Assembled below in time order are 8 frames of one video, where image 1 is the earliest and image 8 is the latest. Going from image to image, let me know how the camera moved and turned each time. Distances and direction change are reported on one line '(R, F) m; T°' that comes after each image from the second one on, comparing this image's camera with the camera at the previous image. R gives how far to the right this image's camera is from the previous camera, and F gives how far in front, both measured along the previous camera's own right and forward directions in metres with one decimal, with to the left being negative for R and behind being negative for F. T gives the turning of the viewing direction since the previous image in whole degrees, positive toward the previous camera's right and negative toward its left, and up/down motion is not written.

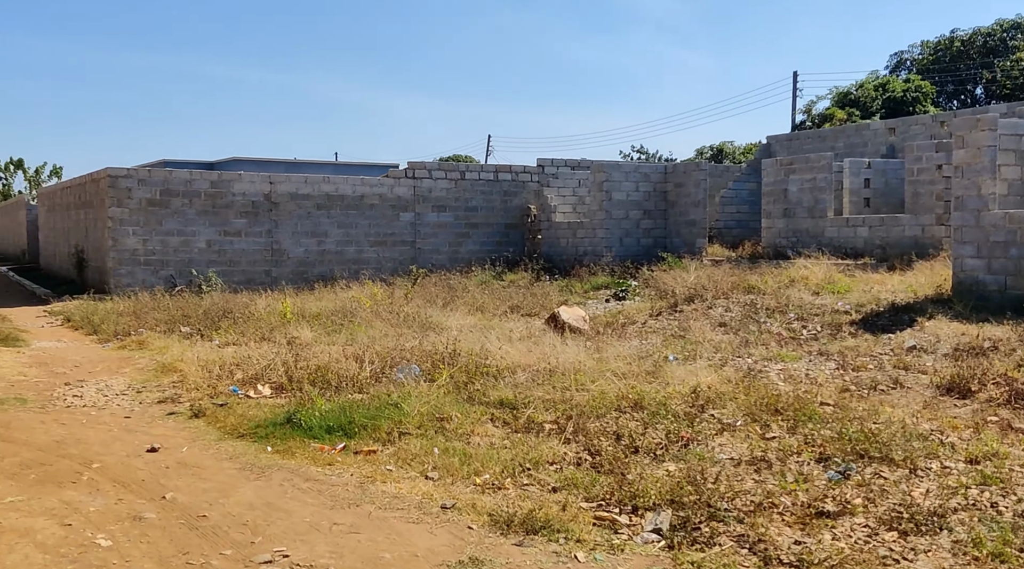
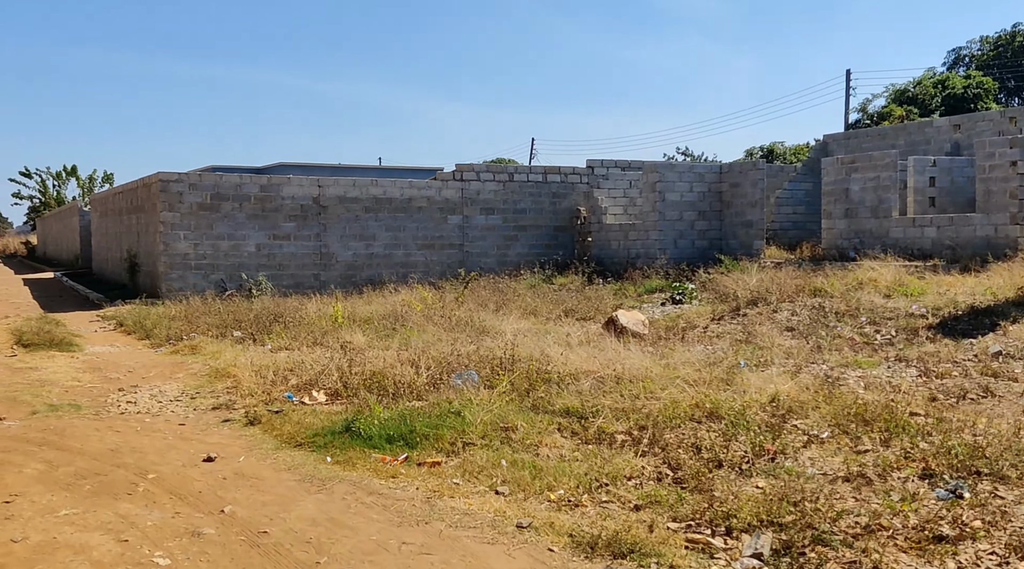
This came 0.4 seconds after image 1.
(-0.1, +0.2) m; -3°
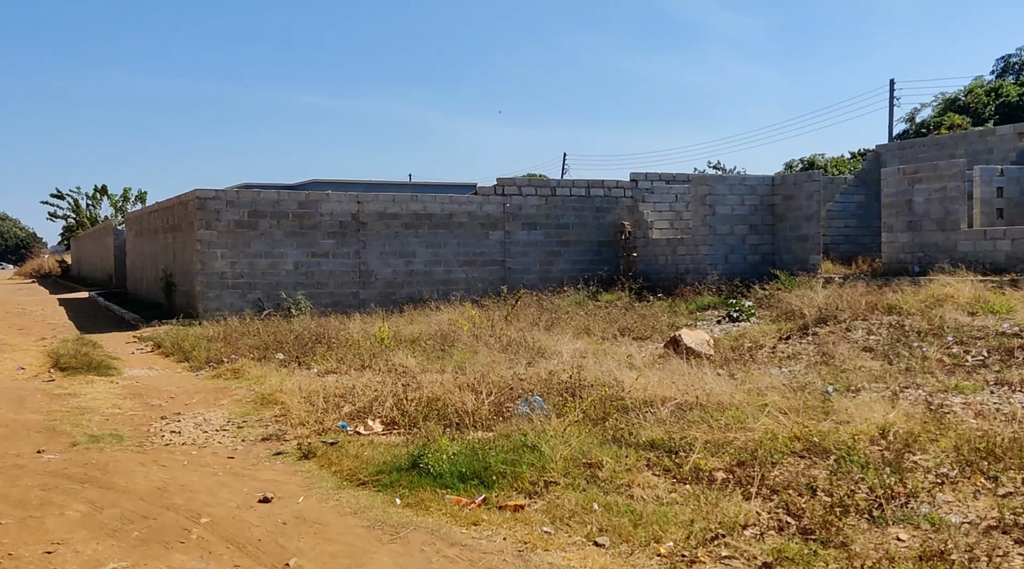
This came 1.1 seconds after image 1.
(-0.3, +0.4) m; -2°
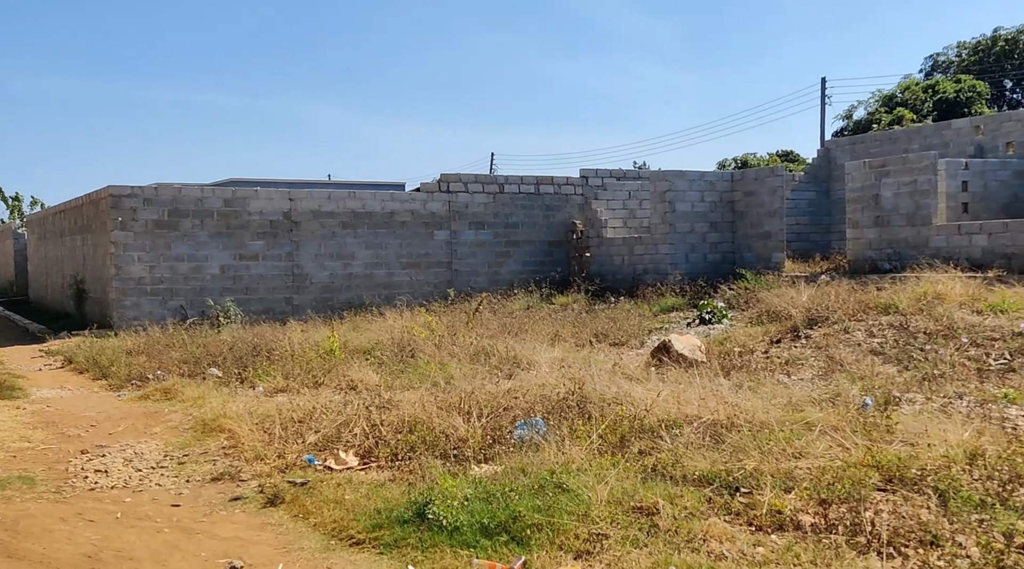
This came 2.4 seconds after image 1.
(-0.4, +0.8) m; +5°
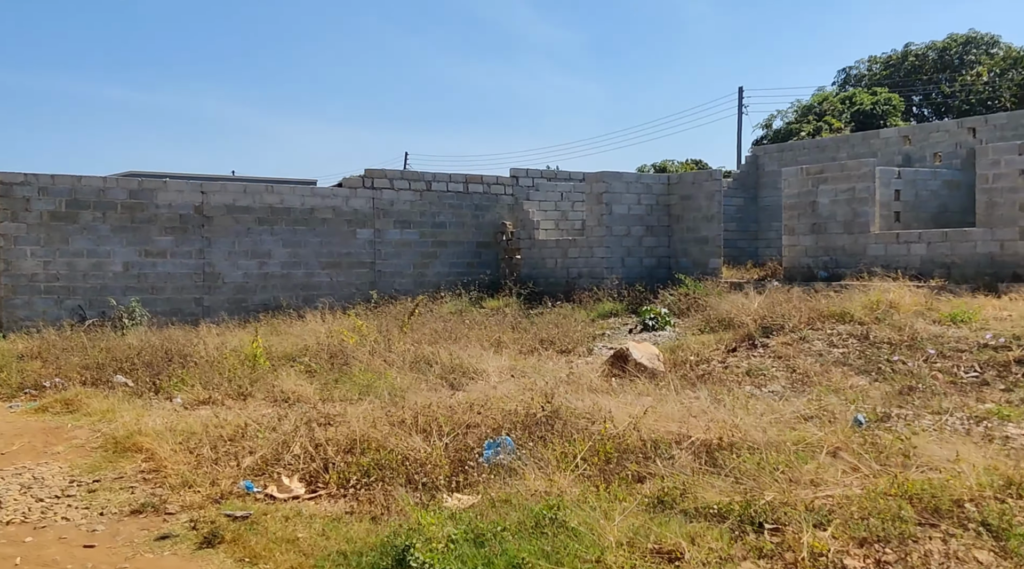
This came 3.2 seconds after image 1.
(-0.3, +0.5) m; +6°
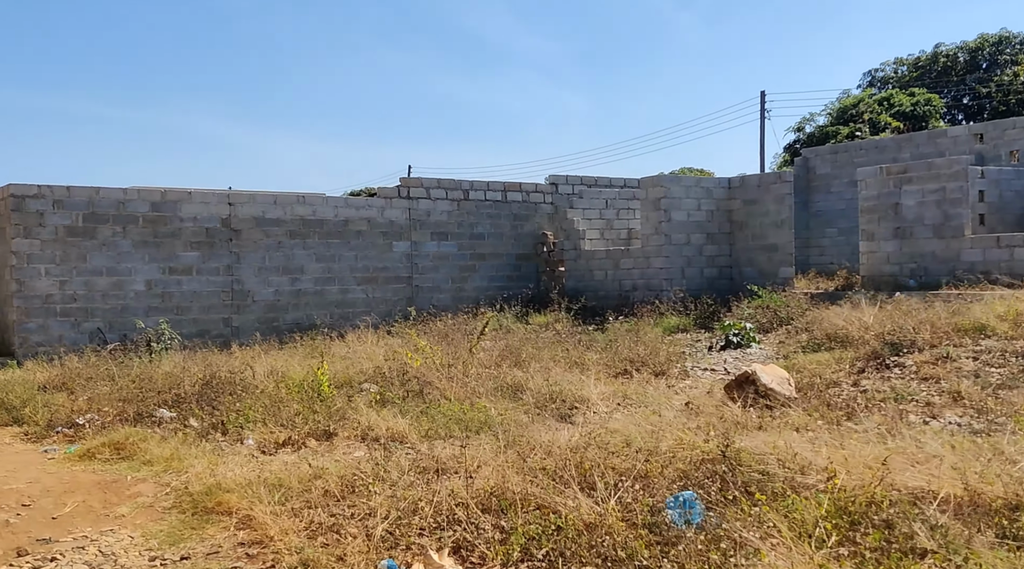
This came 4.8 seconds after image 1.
(-0.8, +0.9) m; +1°
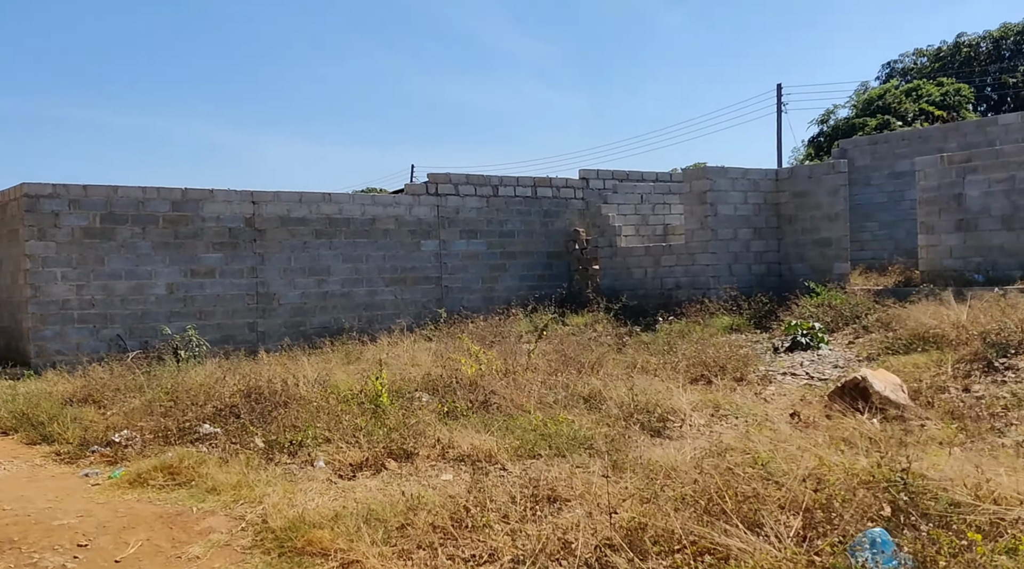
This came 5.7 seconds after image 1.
(-0.6, +0.5) m; 0°
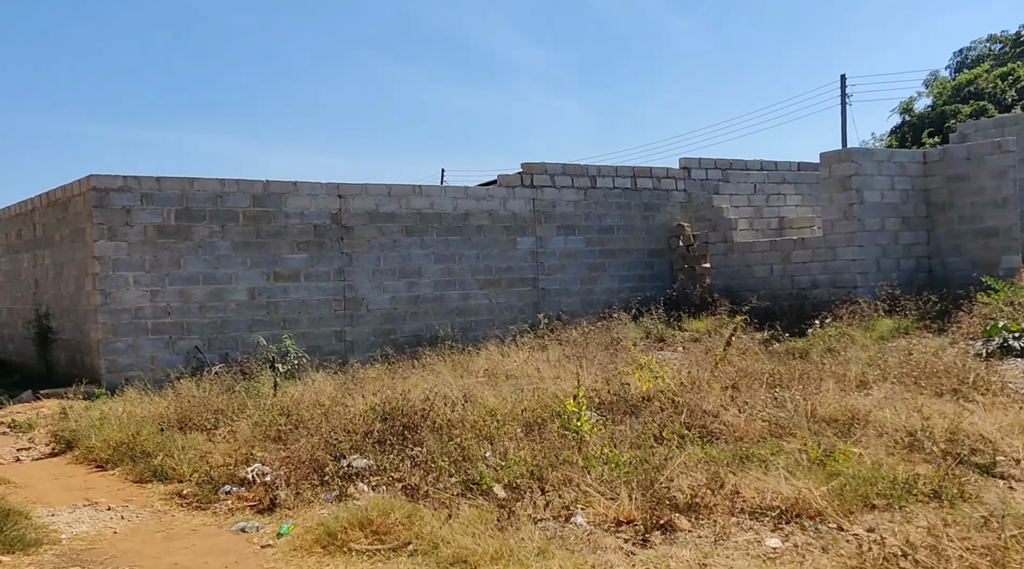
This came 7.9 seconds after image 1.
(-1.3, +1.2) m; 0°
